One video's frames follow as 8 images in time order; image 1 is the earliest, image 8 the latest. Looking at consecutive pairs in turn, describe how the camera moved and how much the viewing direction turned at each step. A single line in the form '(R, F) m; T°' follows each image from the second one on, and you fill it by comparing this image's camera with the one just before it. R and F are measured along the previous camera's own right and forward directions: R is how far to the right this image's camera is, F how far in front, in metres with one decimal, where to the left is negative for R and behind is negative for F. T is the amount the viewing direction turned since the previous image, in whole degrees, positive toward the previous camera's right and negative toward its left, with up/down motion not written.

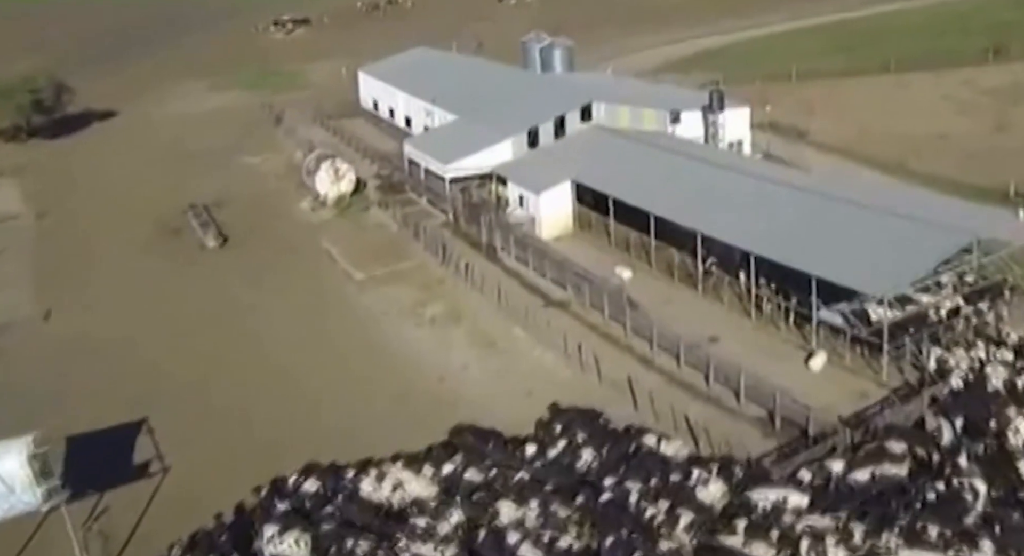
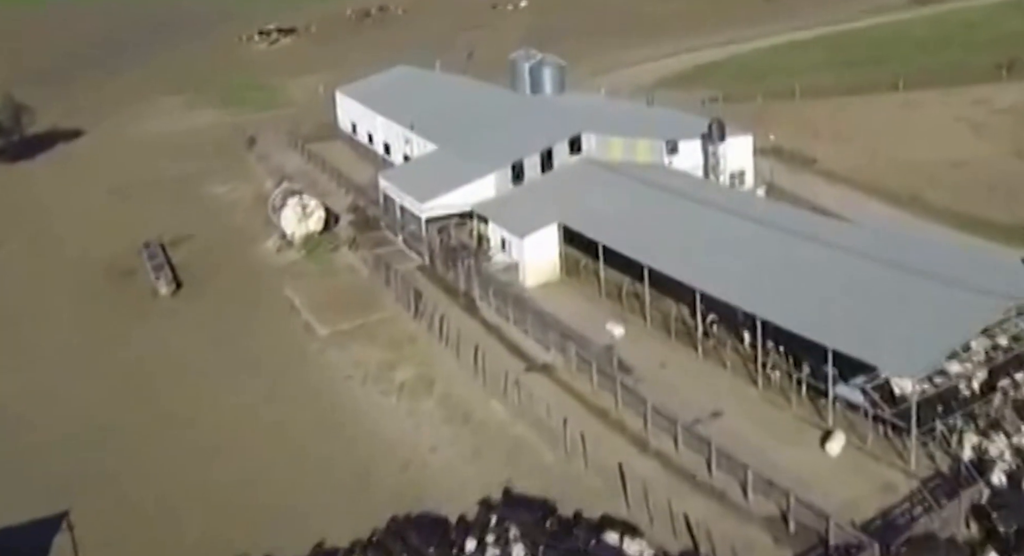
(+0.5, +3.4) m; 0°
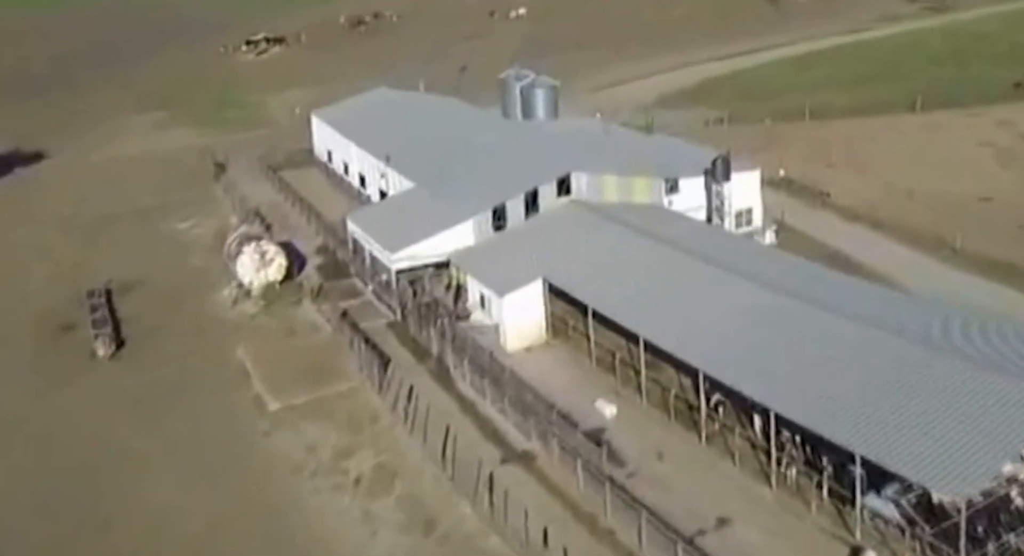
(+0.6, +3.9) m; 0°
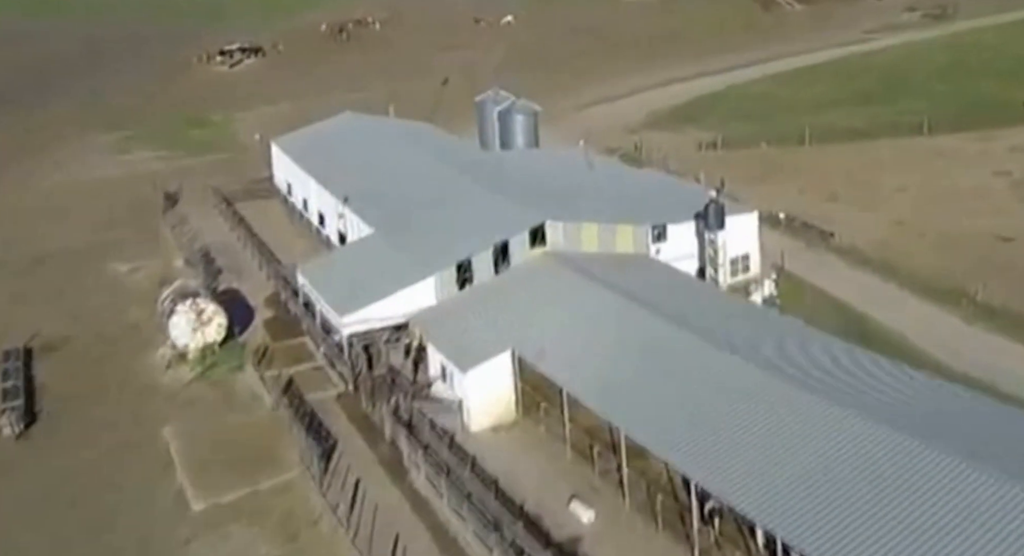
(+0.7, +3.8) m; 0°
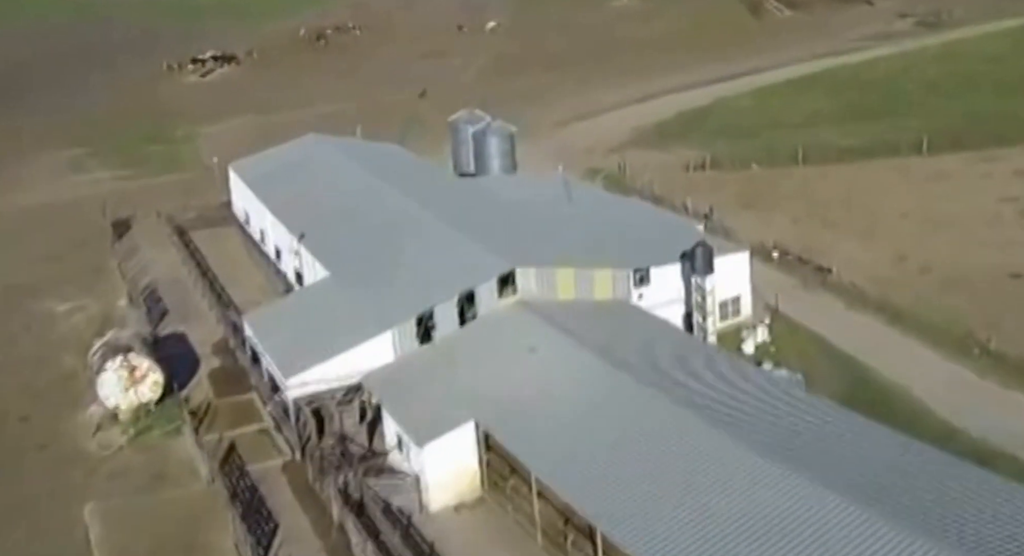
(+0.5, +2.9) m; +1°
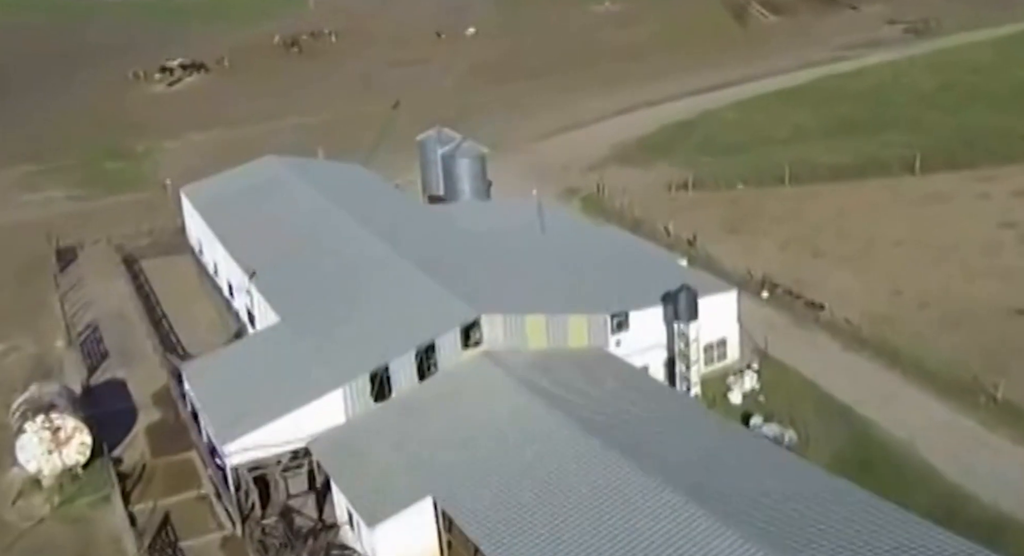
(+0.4, +2.5) m; +1°
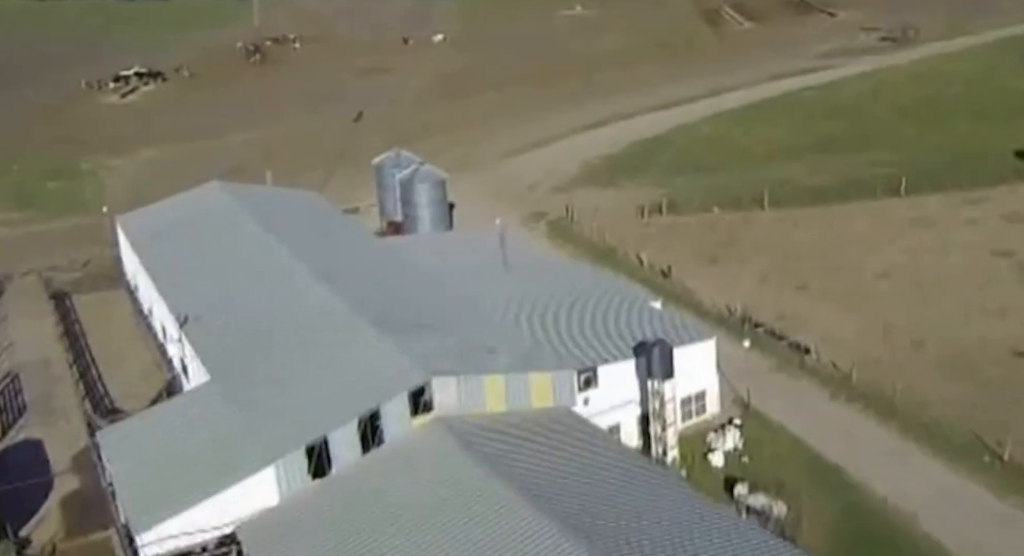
(+0.4, +2.7) m; +1°
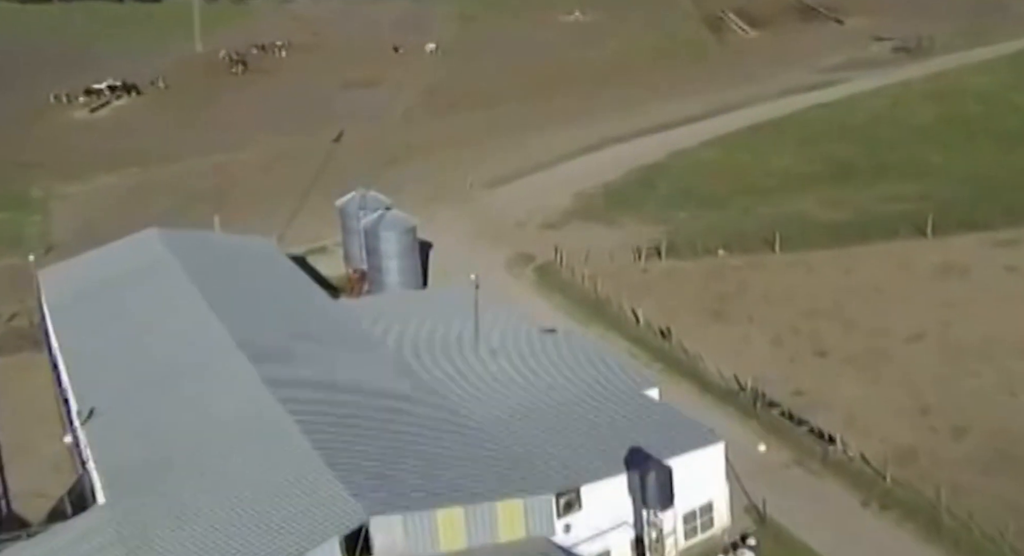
(+0.7, +4.5) m; 0°
